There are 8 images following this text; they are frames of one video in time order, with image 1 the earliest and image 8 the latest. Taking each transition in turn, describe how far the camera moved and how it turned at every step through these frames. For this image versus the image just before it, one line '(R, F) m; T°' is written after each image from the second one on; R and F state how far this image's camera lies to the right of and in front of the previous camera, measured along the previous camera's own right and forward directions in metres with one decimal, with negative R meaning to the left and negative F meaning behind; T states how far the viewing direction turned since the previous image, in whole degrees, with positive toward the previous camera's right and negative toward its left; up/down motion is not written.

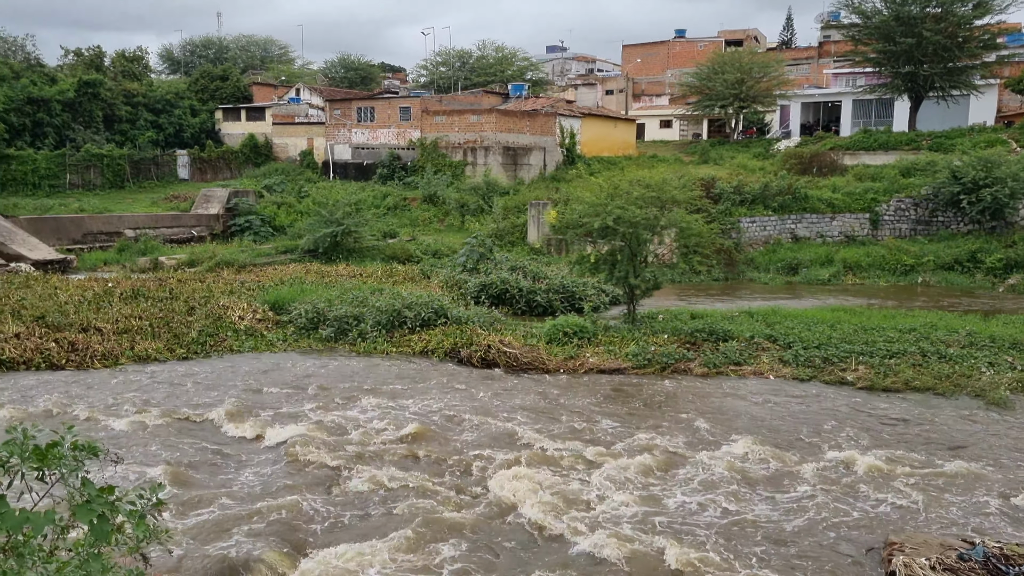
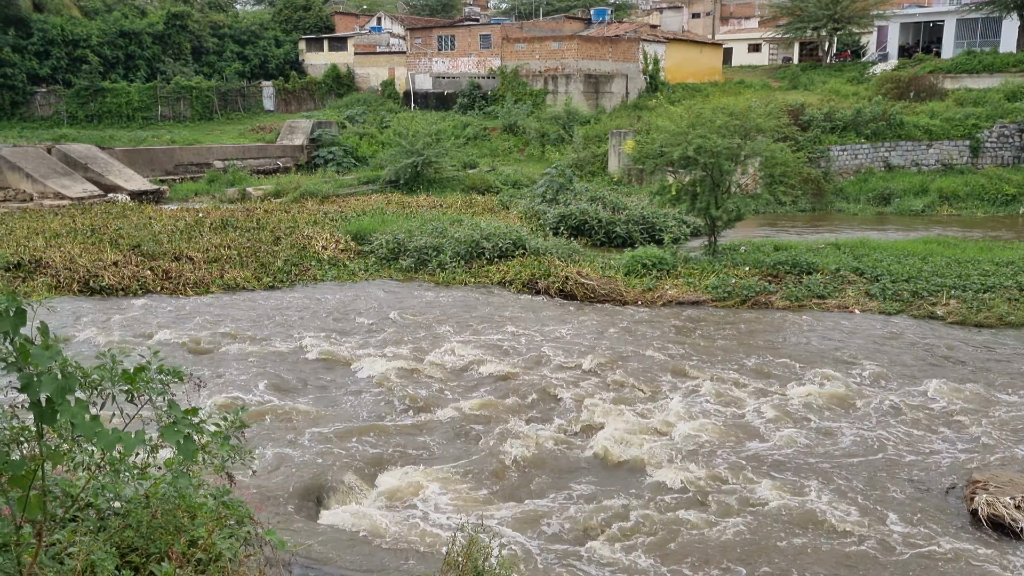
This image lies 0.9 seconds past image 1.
(0.0, 0.0) m; -5°
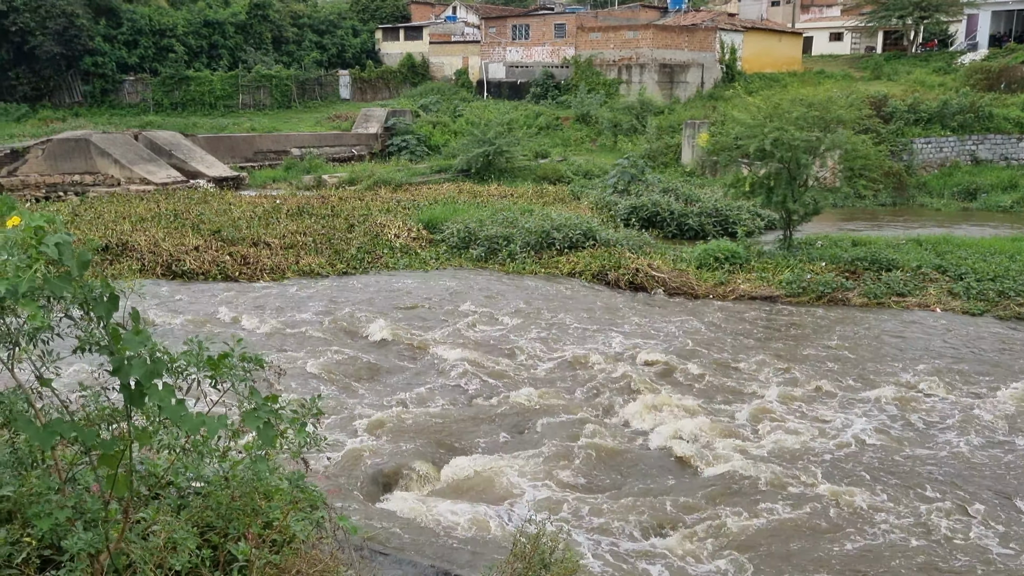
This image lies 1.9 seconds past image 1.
(0.0, 0.0) m; -4°
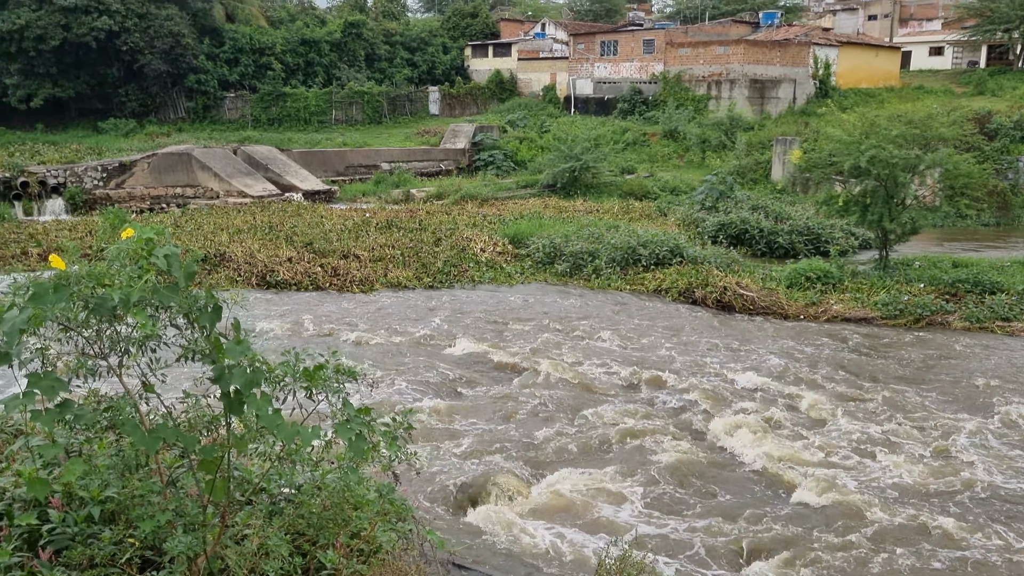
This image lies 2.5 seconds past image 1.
(0.0, 0.0) m; -5°
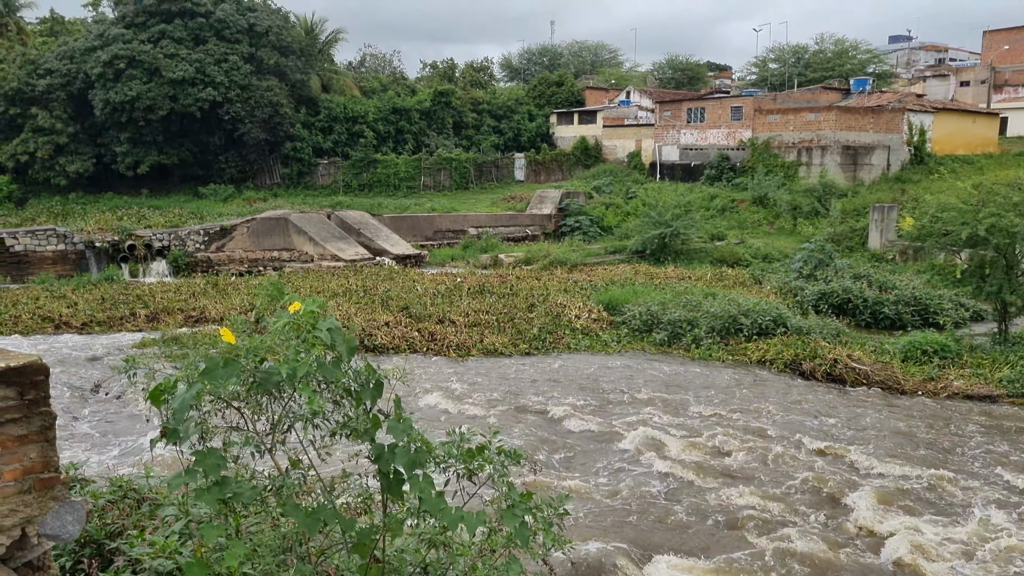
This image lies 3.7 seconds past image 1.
(-0.3, +0.1) m; -5°
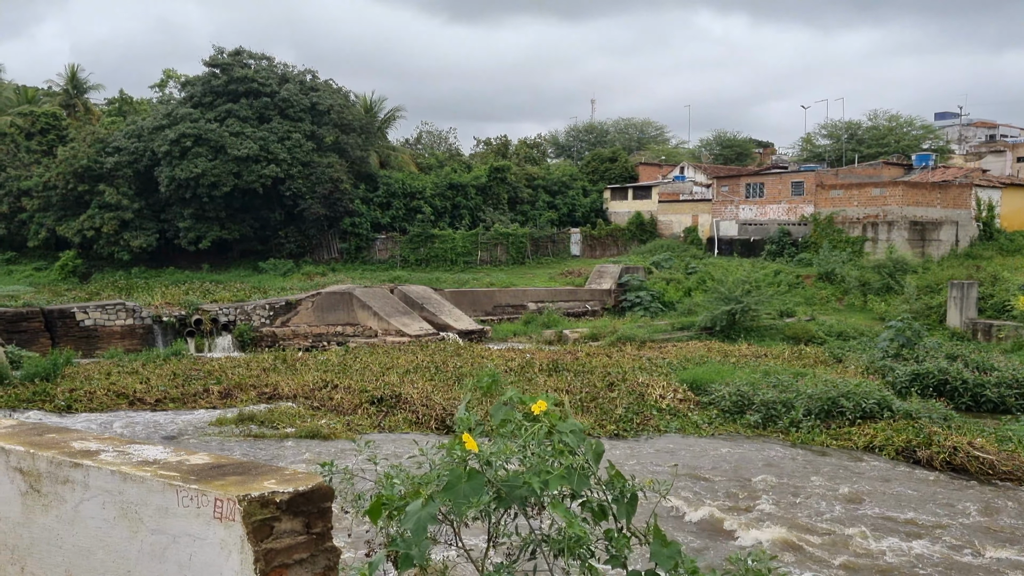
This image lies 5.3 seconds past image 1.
(-0.6, +0.3) m; -2°
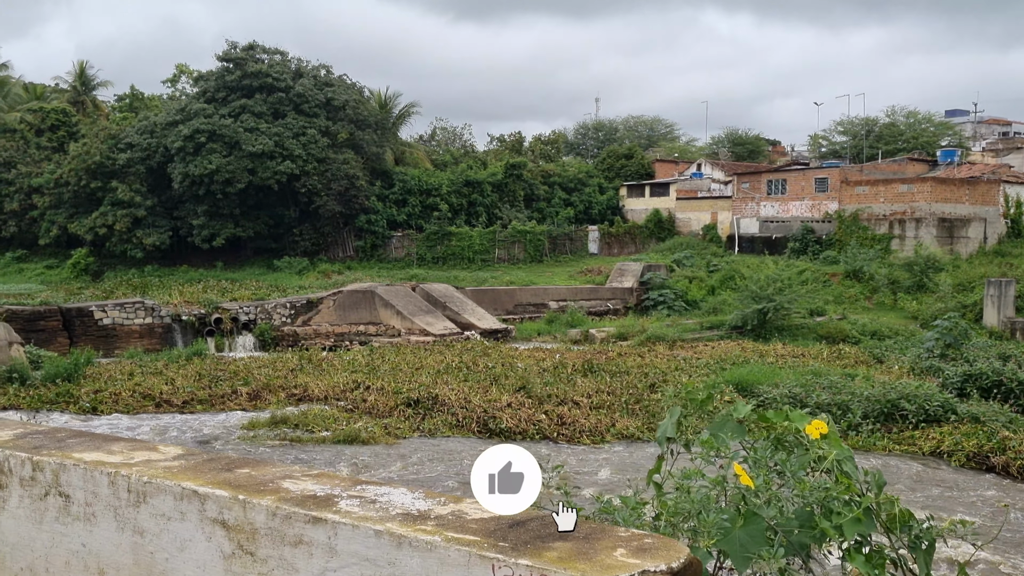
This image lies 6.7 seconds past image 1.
(-0.5, +0.4) m; 0°
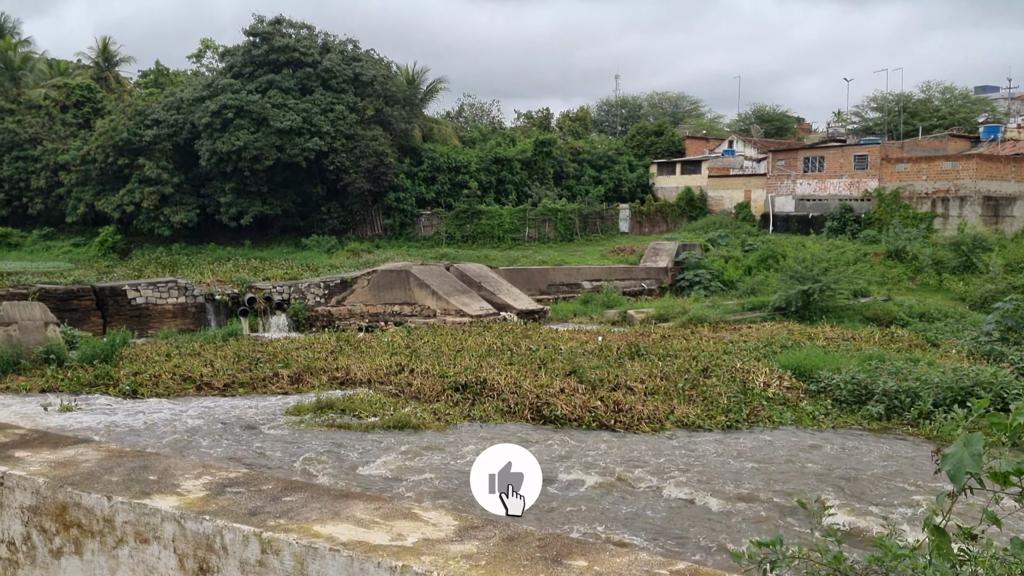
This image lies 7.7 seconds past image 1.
(-0.4, +0.4) m; -1°
